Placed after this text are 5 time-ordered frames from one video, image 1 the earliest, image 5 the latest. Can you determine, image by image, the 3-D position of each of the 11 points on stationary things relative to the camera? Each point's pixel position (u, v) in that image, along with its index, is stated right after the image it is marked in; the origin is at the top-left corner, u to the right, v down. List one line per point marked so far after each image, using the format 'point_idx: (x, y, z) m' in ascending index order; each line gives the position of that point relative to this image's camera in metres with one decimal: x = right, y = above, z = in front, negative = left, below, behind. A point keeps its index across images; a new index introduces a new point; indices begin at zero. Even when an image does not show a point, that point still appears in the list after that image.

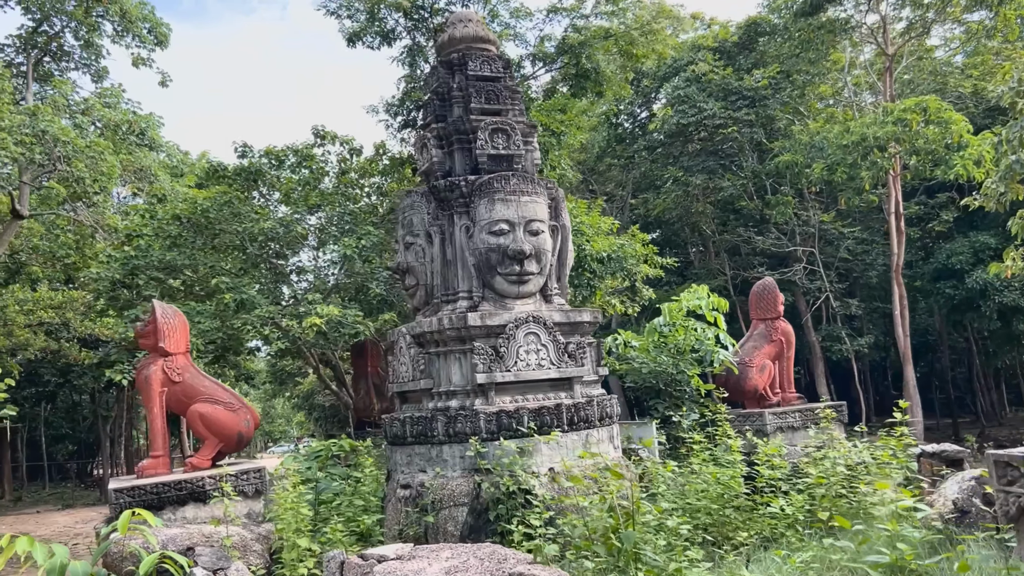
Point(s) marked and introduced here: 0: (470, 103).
0: (-0.3, +1.4, +6.7) m
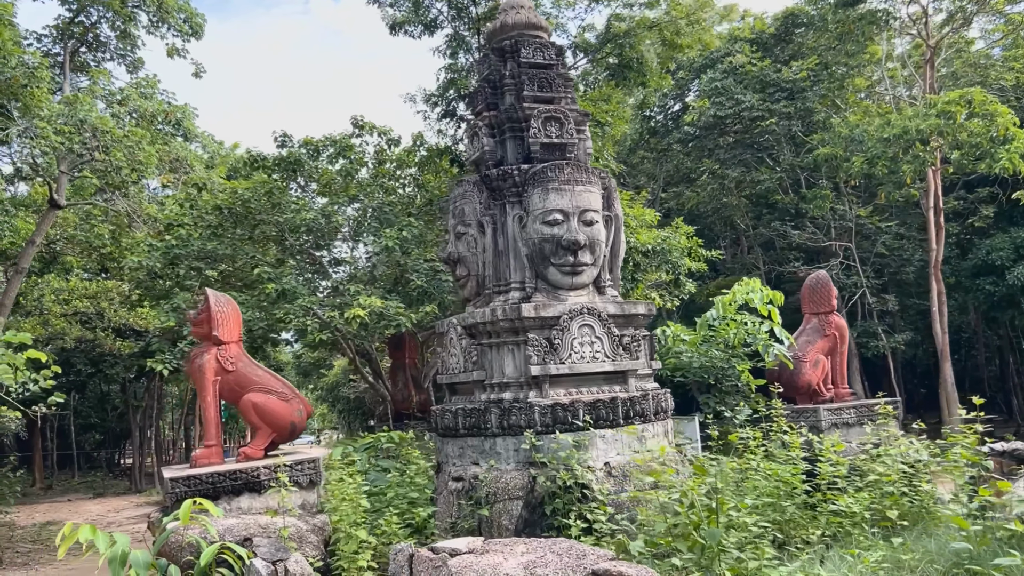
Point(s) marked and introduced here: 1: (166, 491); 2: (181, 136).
0: (+0.1, +1.5, +6.6) m
1: (-2.0, -1.2, +5.2) m
2: (-5.6, +2.6, +15.0) m
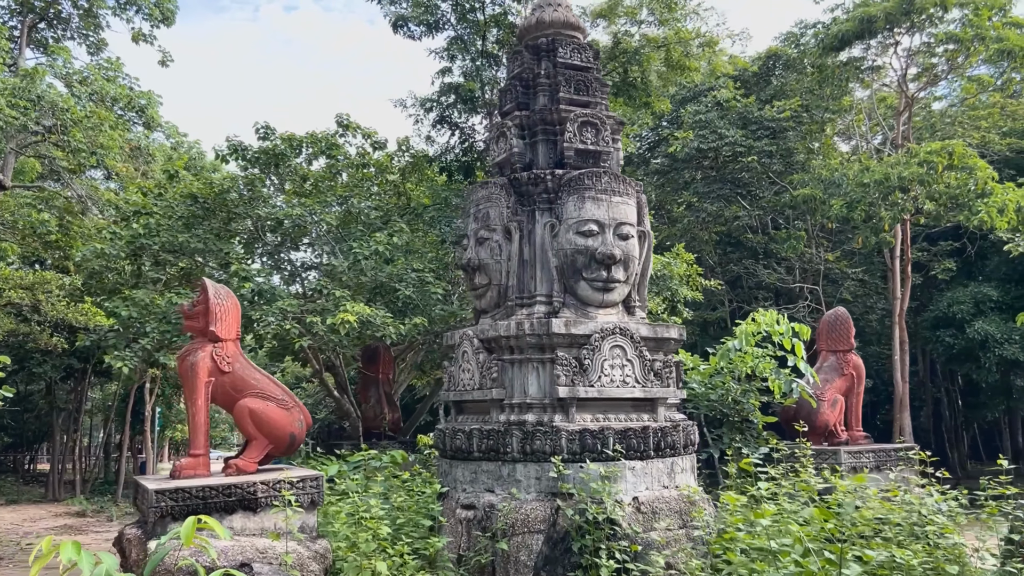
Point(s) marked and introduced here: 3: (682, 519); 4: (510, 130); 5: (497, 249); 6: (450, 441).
0: (+0.3, +1.4, +6.1) m
1: (-1.9, -1.1, +4.5) m
2: (-5.9, +2.6, +14.2) m
3: (+1.1, -1.4, +5.5) m
4: (0.0, +1.1, +6.2) m
5: (-0.1, +0.3, +5.9) m
6: (-0.4, -1.0, +5.8) m
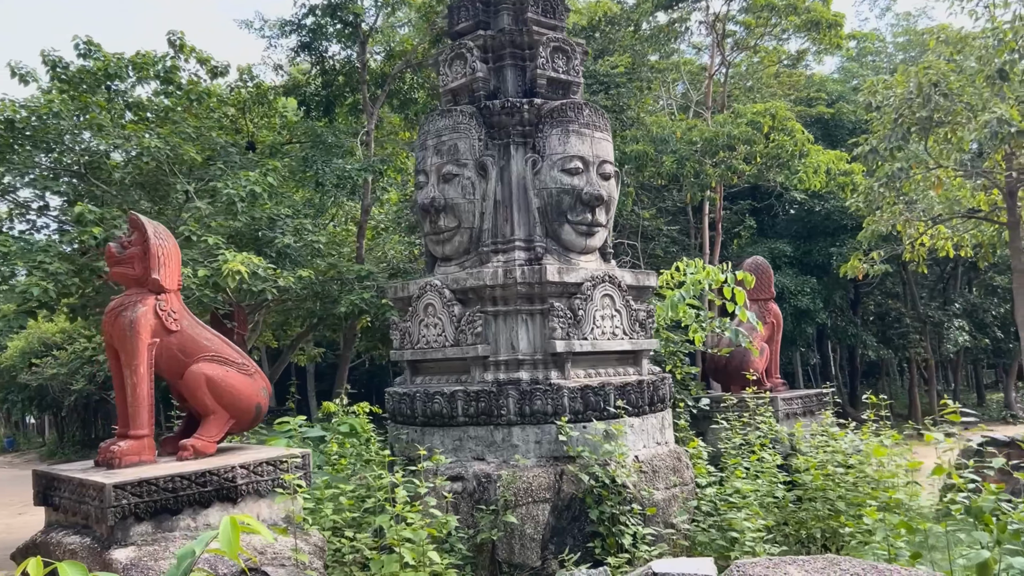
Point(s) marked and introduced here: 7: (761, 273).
0: (+0.1, +1.7, +5.5) m
1: (-1.6, -0.8, +3.5) m
2: (-8.1, +3.3, +11.4) m
3: (+1.0, -1.1, +5.2) m
4: (-0.2, +1.5, +5.5) m
5: (-0.3, +0.6, +5.2) m
6: (-0.5, -0.7, +5.1) m
7: (+2.1, +0.1, +7.3) m
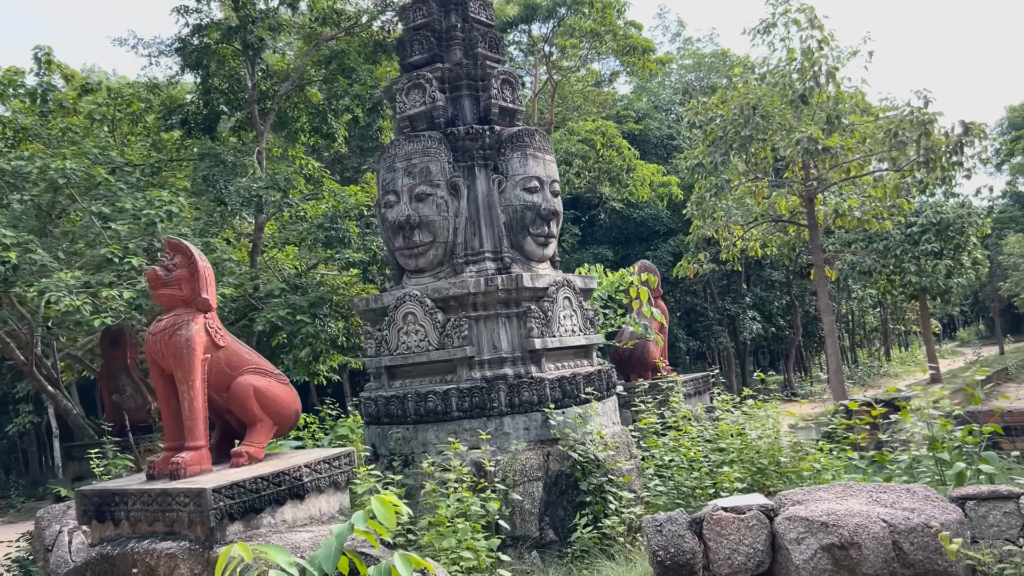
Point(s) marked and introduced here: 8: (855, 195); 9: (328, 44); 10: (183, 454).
0: (-0.2, +1.7, +6.1) m
1: (-1.3, -0.9, +3.7) m
2: (-9.7, +2.8, +10.0) m
3: (+0.8, -1.1, +6.0) m
4: (-0.5, +1.4, +6.0) m
5: (-0.5, +0.5, +5.8) m
6: (-0.6, -0.7, +5.5) m
7: (+1.3, +0.1, +8.3) m
8: (+5.4, +1.5, +13.7) m
9: (-2.1, +2.8, +10.0) m
10: (-1.5, -0.8, +4.2) m
